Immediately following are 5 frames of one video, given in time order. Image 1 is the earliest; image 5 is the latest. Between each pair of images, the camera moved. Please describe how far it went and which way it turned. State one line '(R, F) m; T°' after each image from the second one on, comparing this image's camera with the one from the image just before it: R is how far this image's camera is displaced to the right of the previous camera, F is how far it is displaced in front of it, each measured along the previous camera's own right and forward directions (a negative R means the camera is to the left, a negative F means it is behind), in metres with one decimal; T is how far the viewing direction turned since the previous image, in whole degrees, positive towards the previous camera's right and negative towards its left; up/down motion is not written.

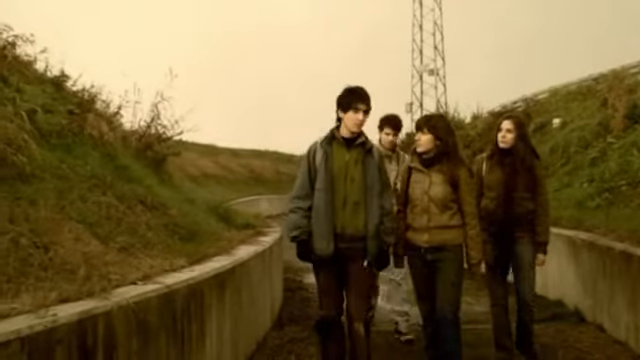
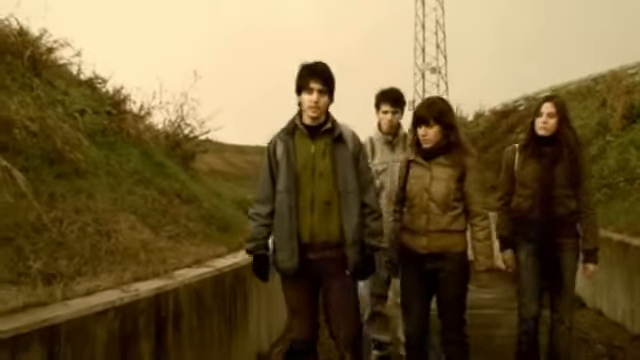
(-0.2, -1.0) m; 0°
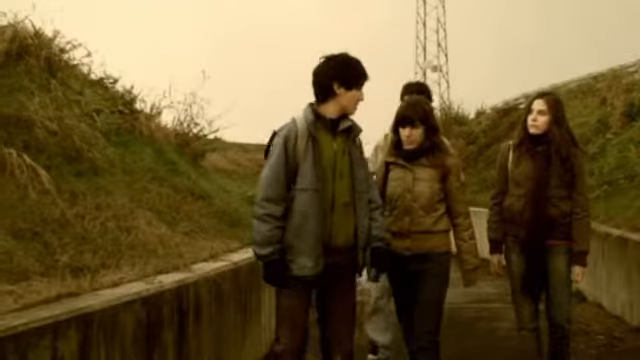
(-0.1, -0.3) m; 0°
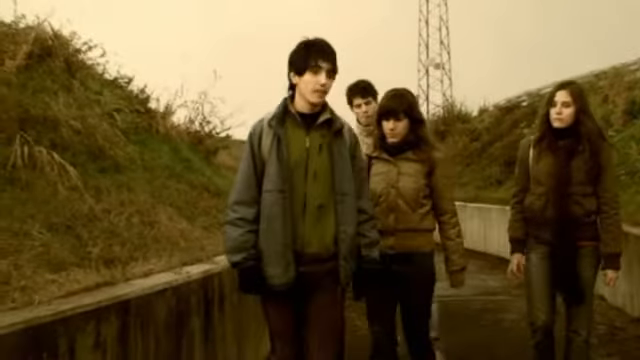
(-0.1, -0.4) m; 0°
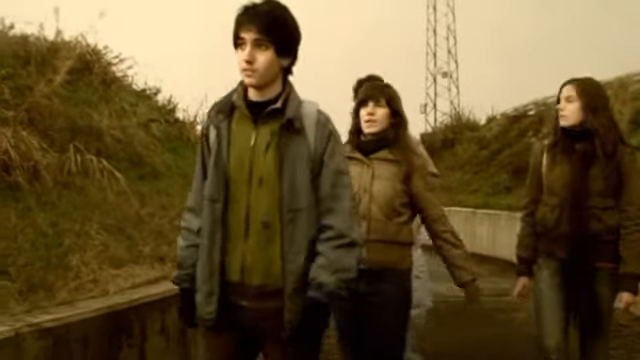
(-0.2, -0.8) m; 0°
